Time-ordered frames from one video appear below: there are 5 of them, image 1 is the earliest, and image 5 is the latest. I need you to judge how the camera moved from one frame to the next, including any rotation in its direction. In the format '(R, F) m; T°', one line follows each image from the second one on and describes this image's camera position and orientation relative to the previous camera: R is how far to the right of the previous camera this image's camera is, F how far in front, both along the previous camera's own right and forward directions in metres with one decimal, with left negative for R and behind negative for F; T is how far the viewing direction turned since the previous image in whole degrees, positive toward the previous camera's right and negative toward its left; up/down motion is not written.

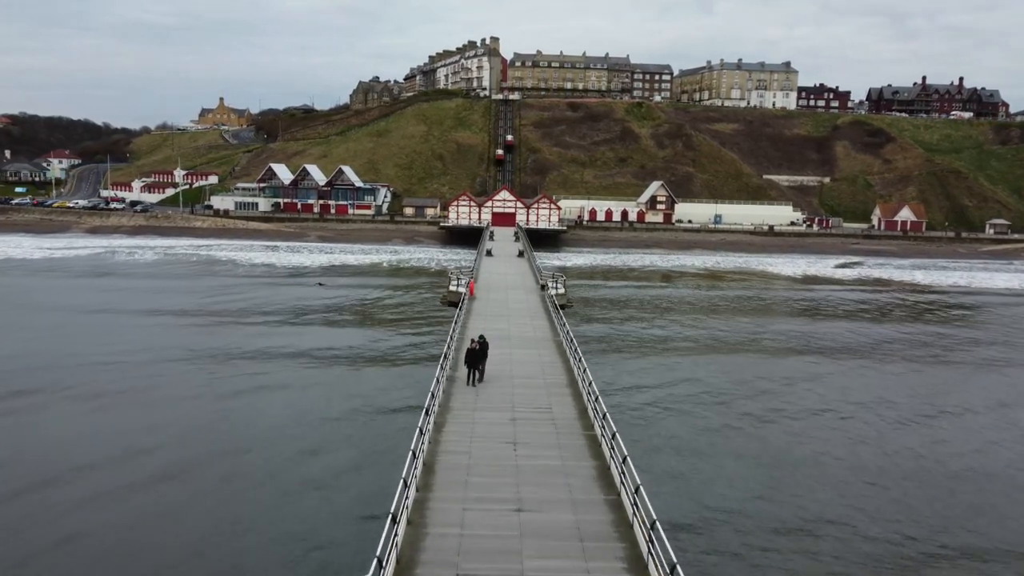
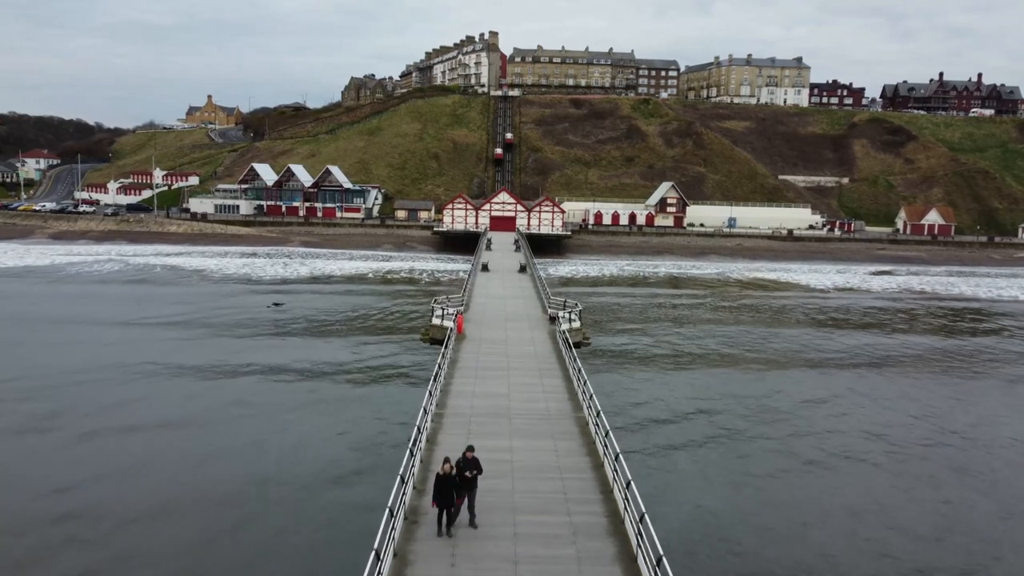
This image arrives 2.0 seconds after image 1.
(0.0, +3.4) m; 0°
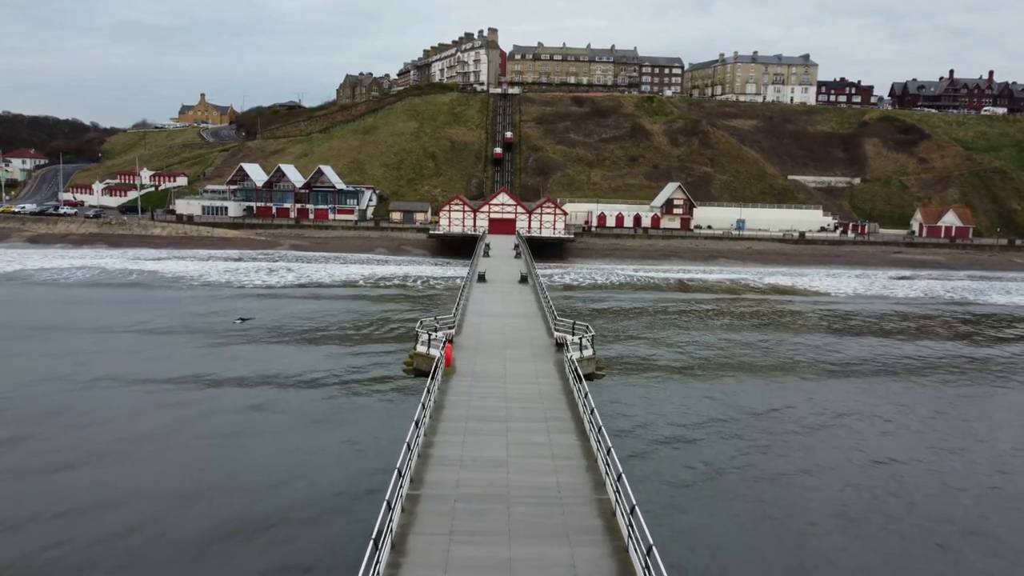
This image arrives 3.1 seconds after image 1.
(0.0, +1.9) m; 0°
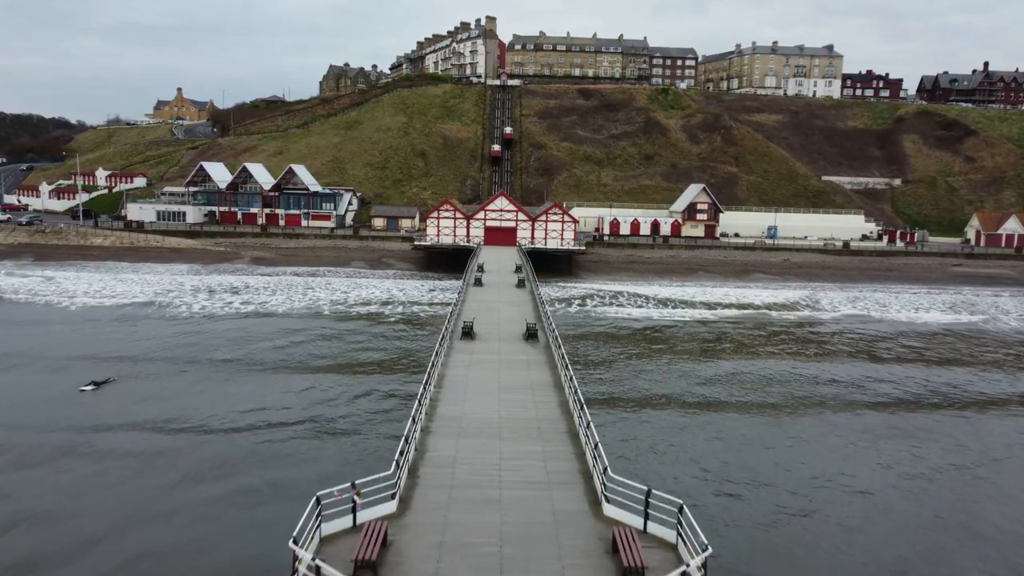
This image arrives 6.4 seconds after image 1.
(0.0, +5.8) m; 0°
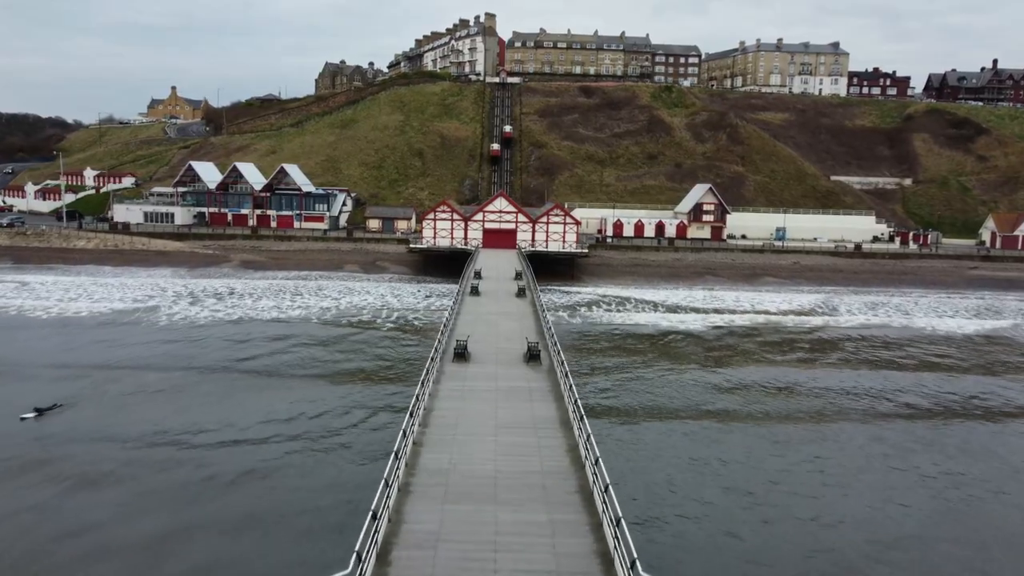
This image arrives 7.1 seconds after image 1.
(0.0, +1.4) m; 0°
